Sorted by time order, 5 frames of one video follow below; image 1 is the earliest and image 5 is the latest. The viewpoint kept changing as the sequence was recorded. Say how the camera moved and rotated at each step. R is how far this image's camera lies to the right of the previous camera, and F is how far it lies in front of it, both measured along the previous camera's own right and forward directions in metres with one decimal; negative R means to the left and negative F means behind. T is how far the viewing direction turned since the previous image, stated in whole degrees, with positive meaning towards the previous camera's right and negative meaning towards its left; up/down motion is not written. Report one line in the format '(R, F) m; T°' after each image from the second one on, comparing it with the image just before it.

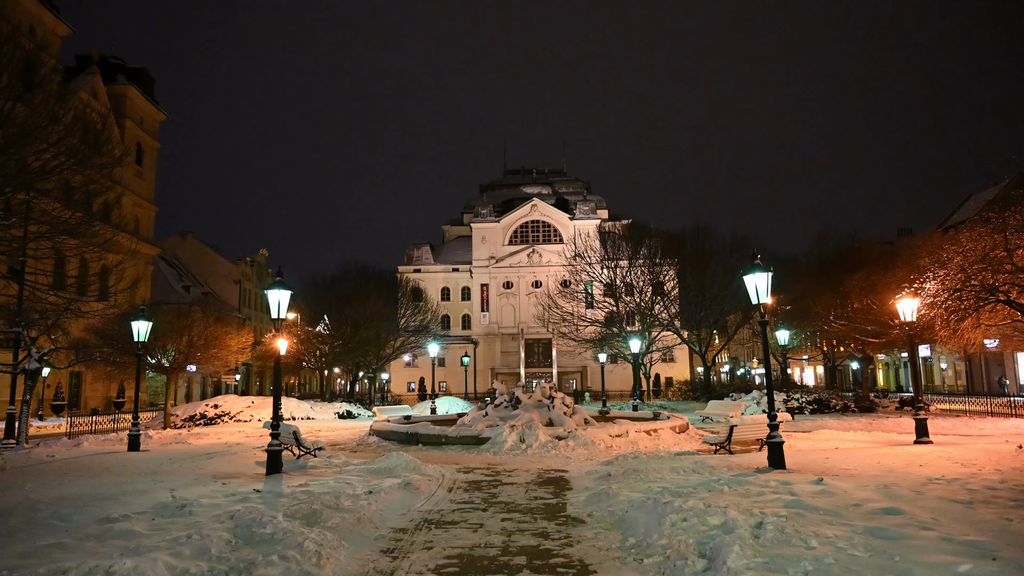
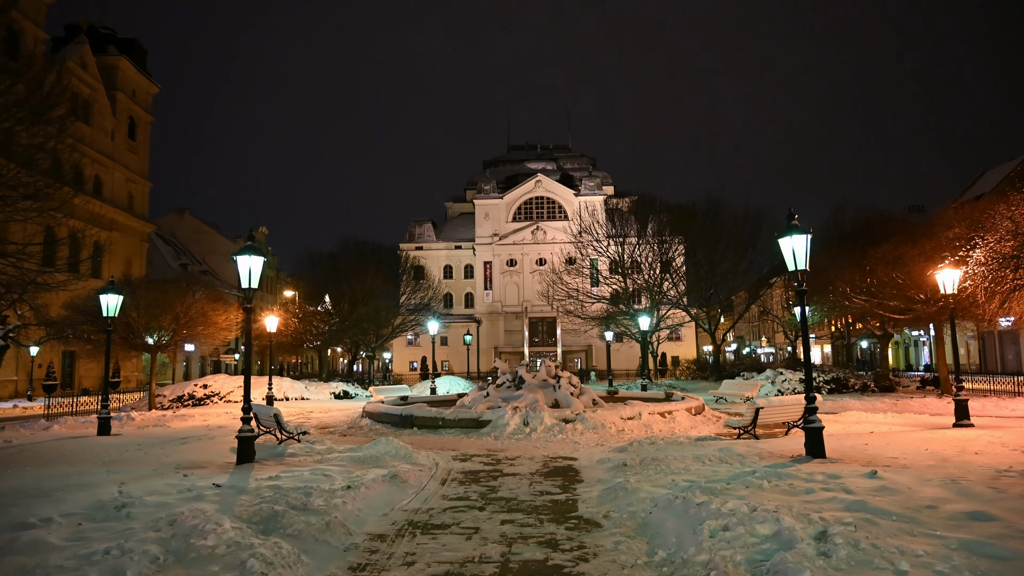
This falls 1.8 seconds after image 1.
(0.0, +1.6) m; 0°
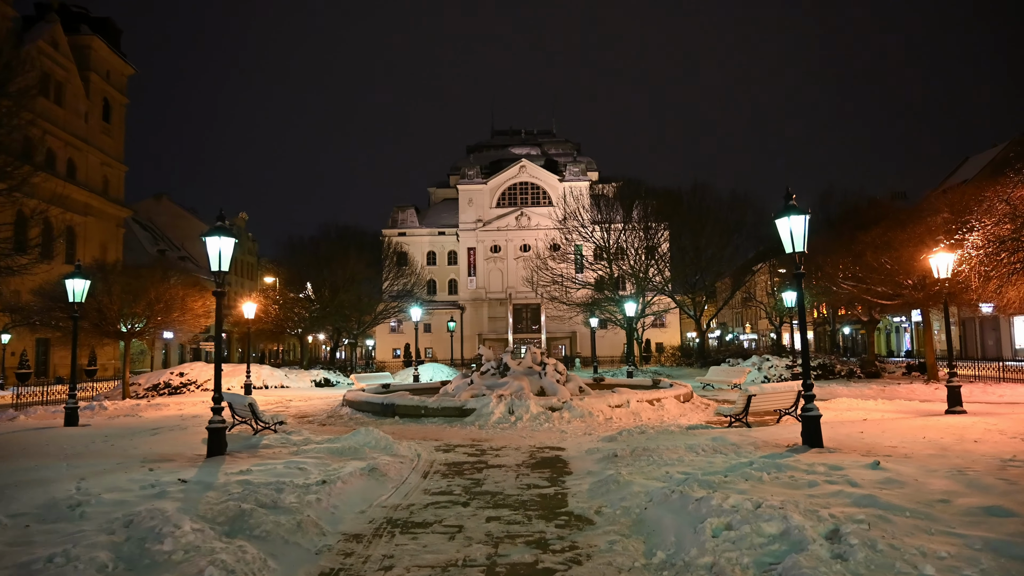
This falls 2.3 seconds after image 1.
(0.0, +0.6) m; +1°
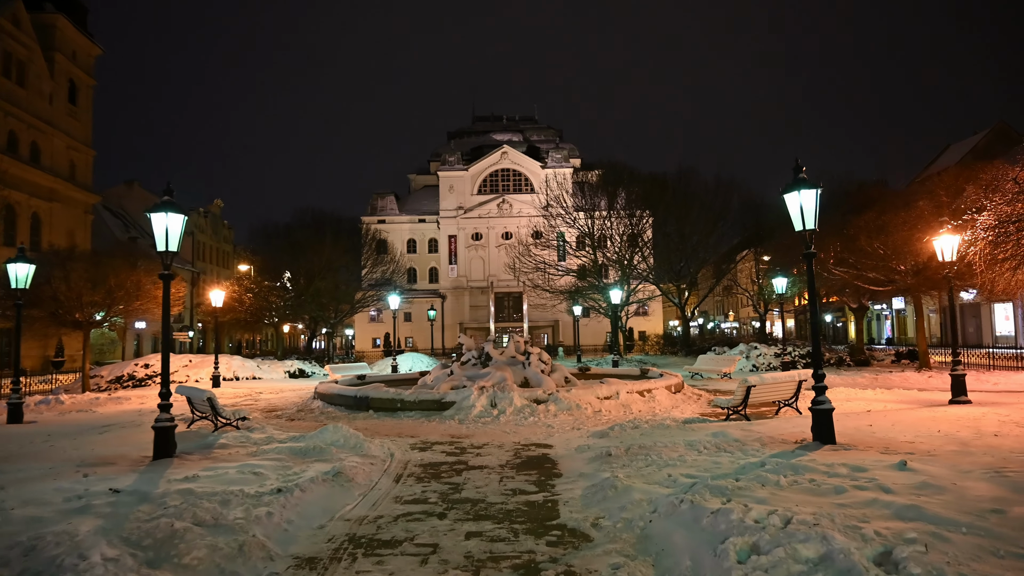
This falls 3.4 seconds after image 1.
(0.0, +1.1) m; +2°
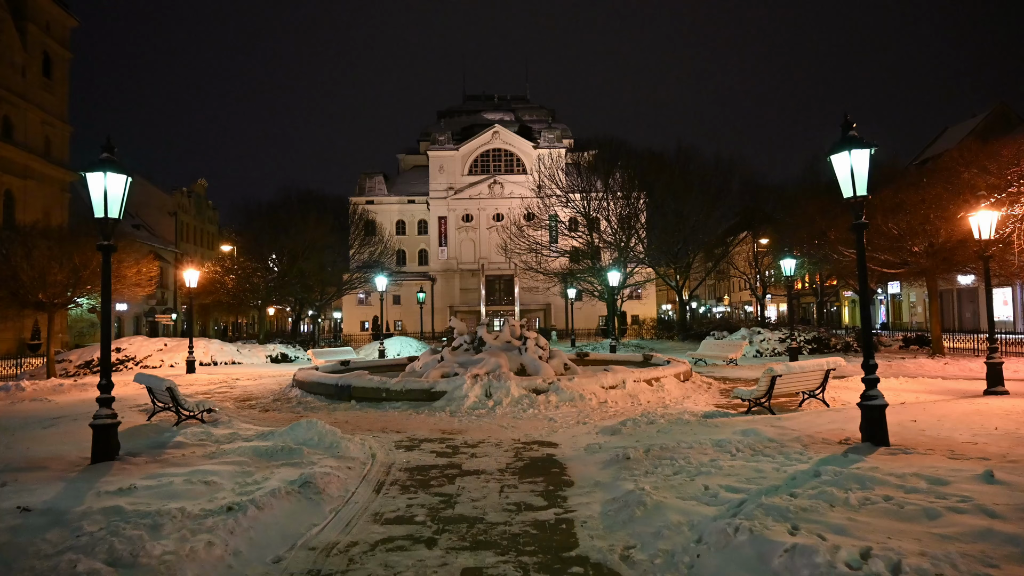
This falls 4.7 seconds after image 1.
(-0.2, +1.5) m; +1°
